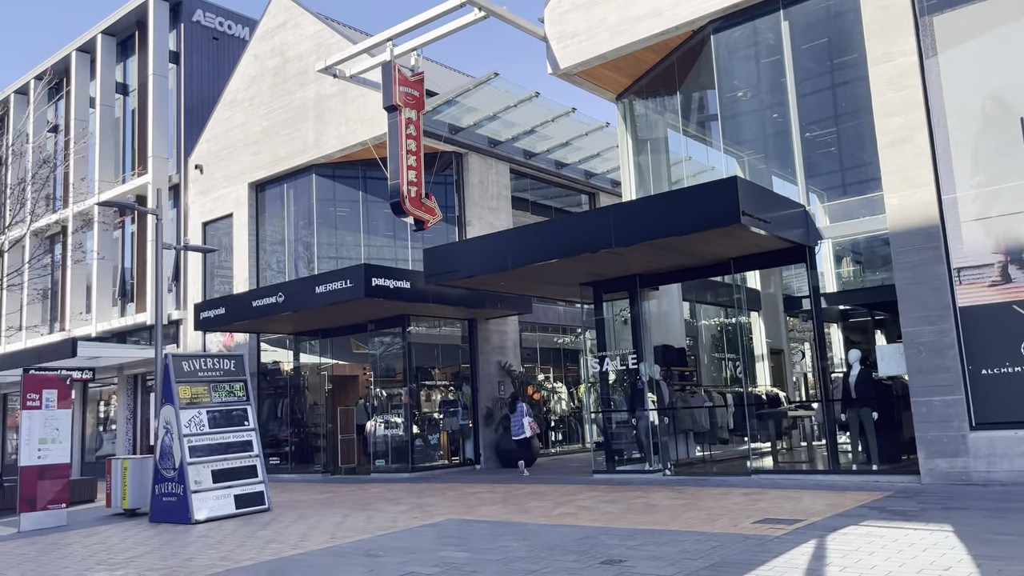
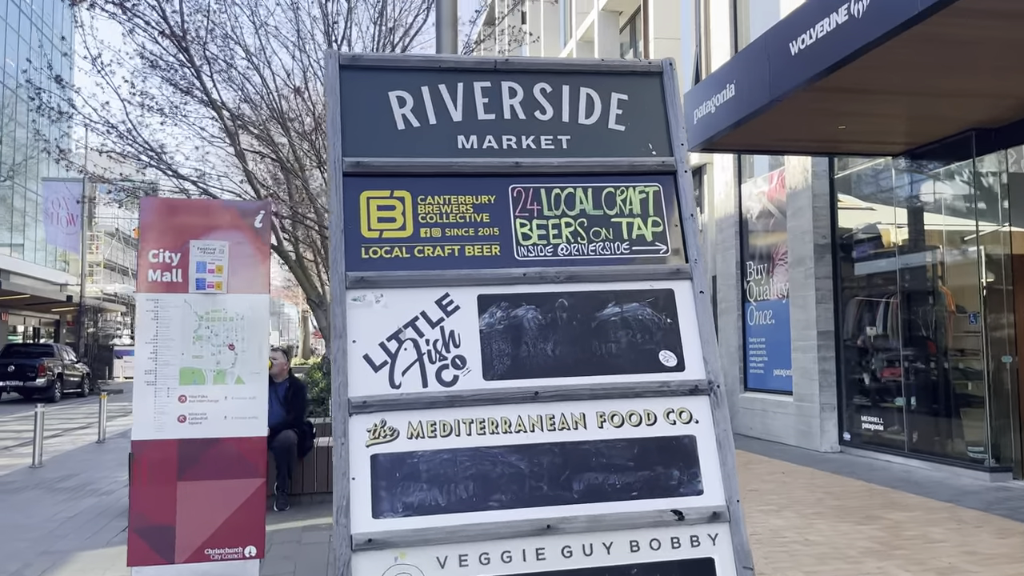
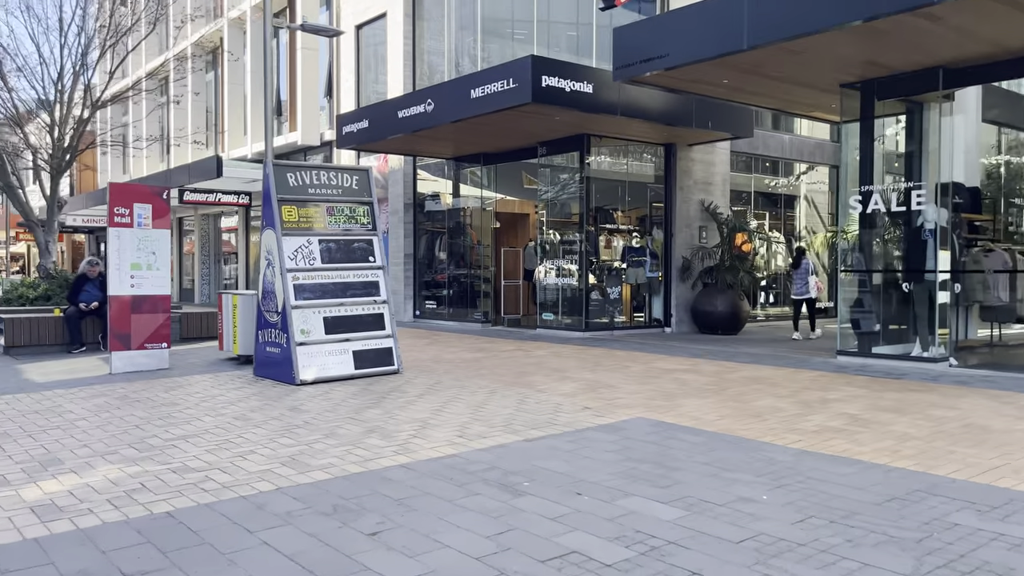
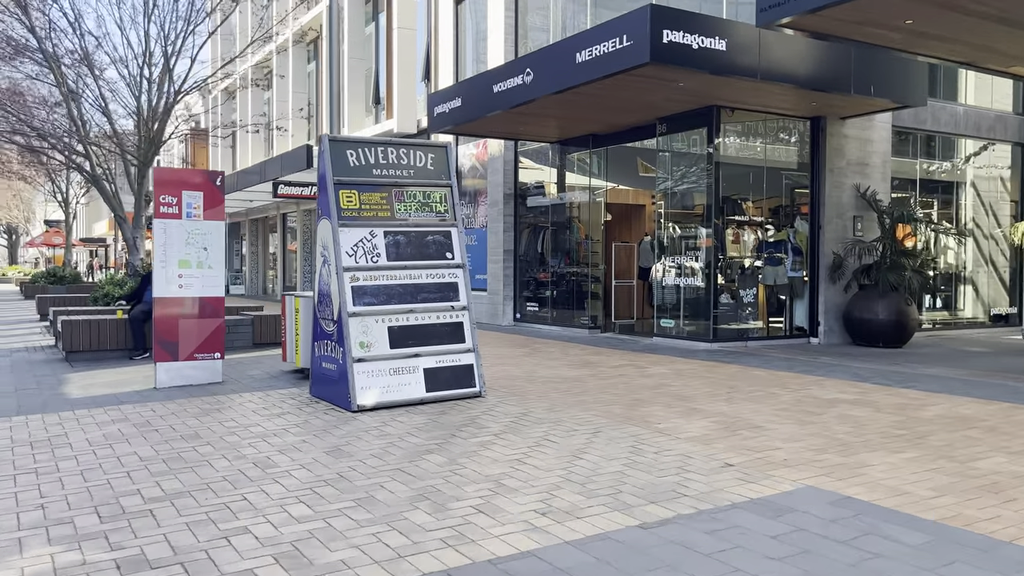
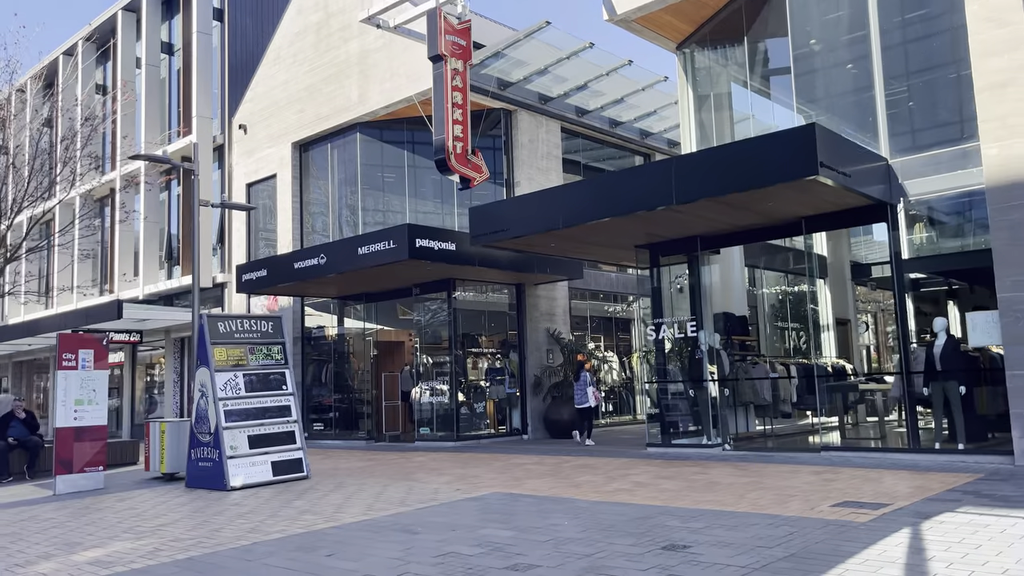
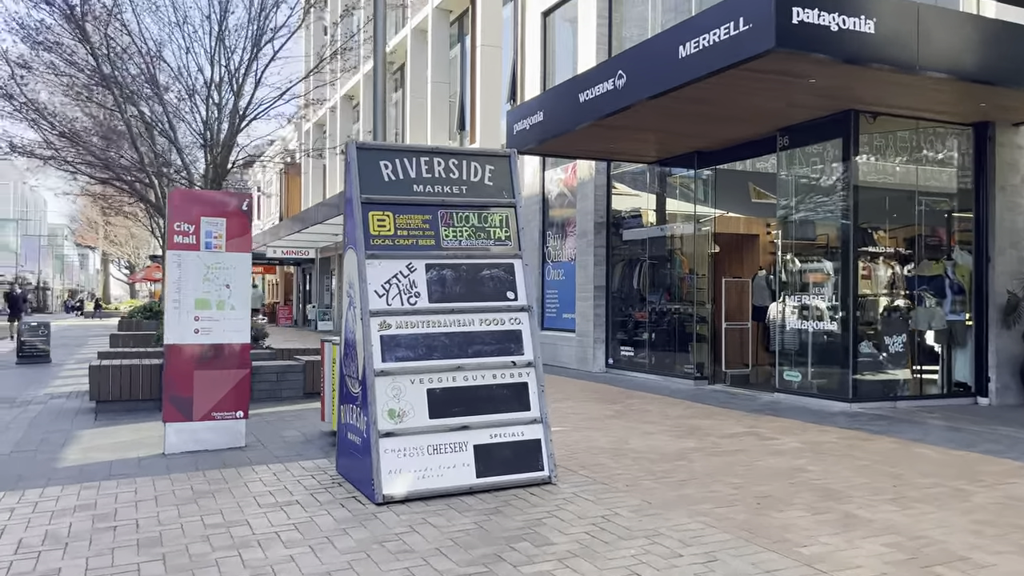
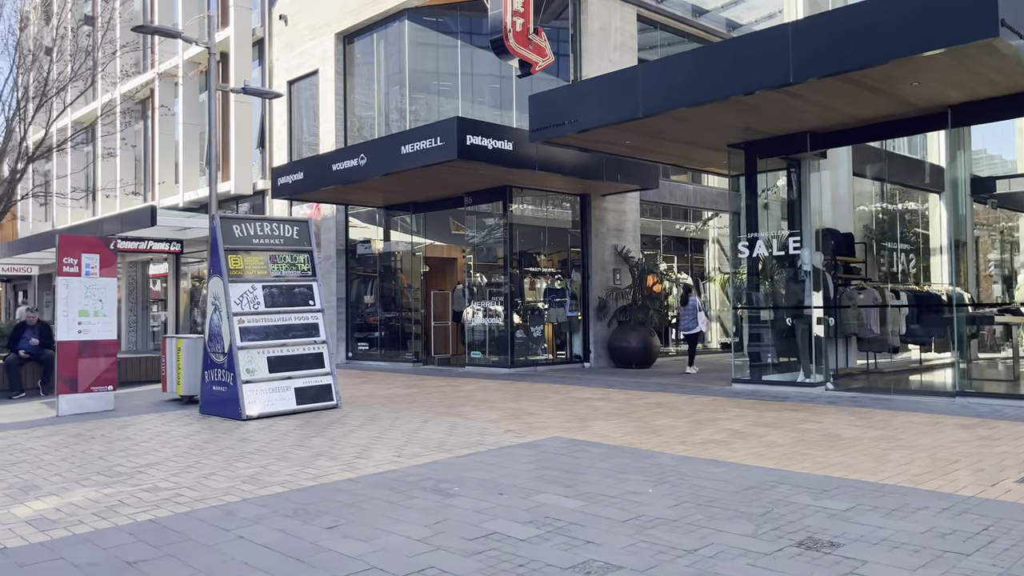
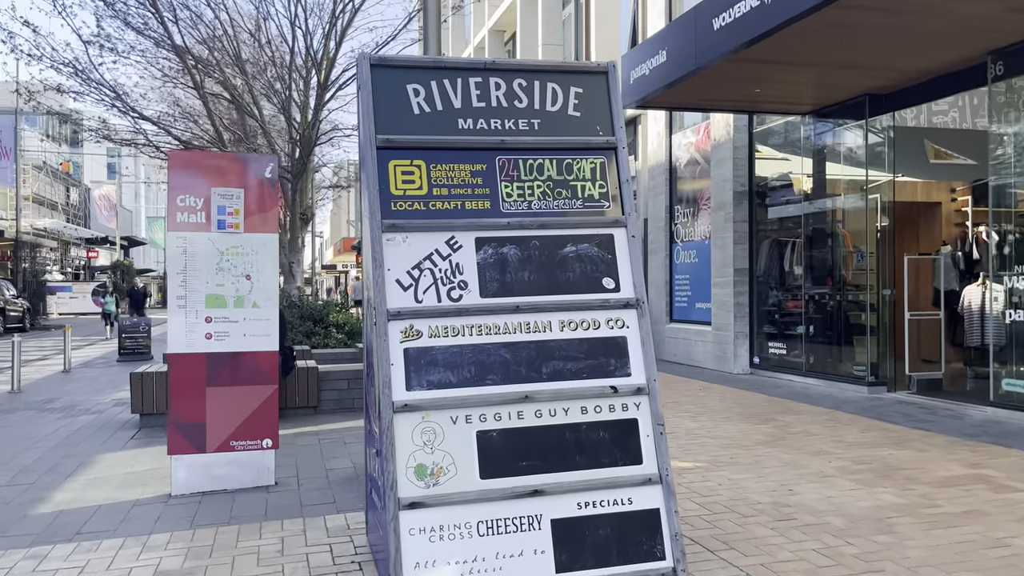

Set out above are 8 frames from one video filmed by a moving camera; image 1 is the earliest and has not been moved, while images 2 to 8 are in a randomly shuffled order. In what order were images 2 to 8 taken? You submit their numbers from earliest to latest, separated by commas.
5, 7, 3, 4, 6, 8, 2
